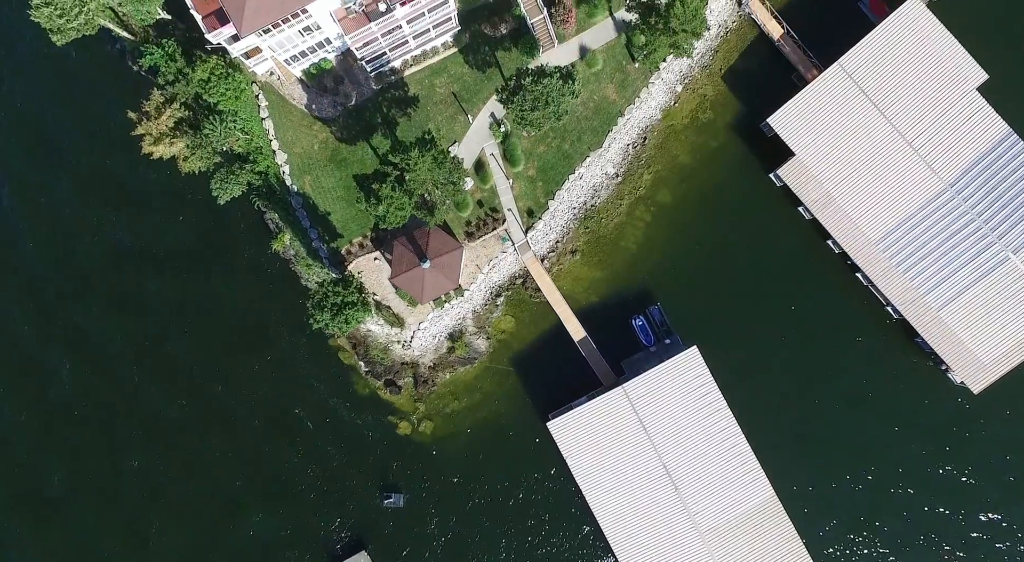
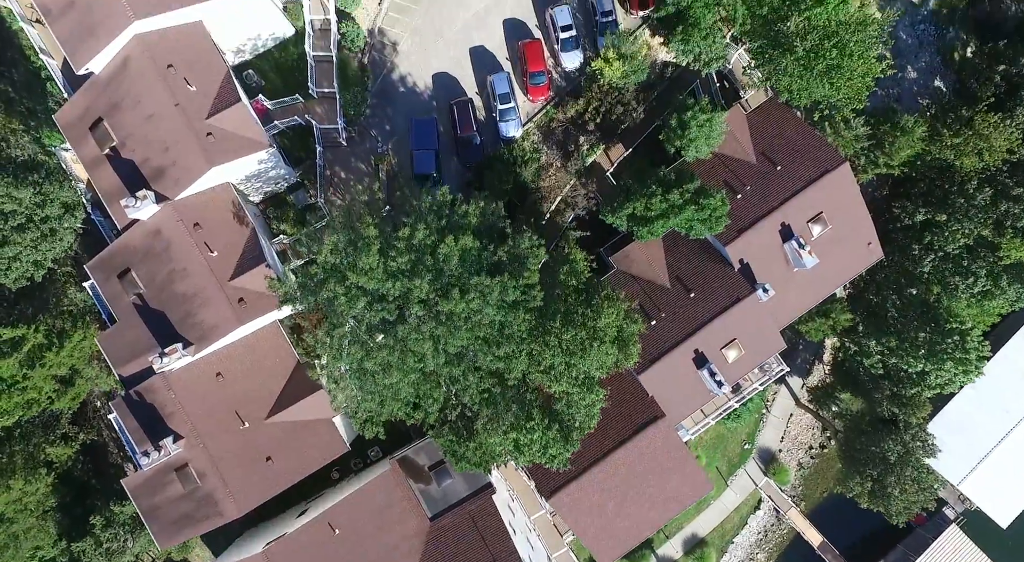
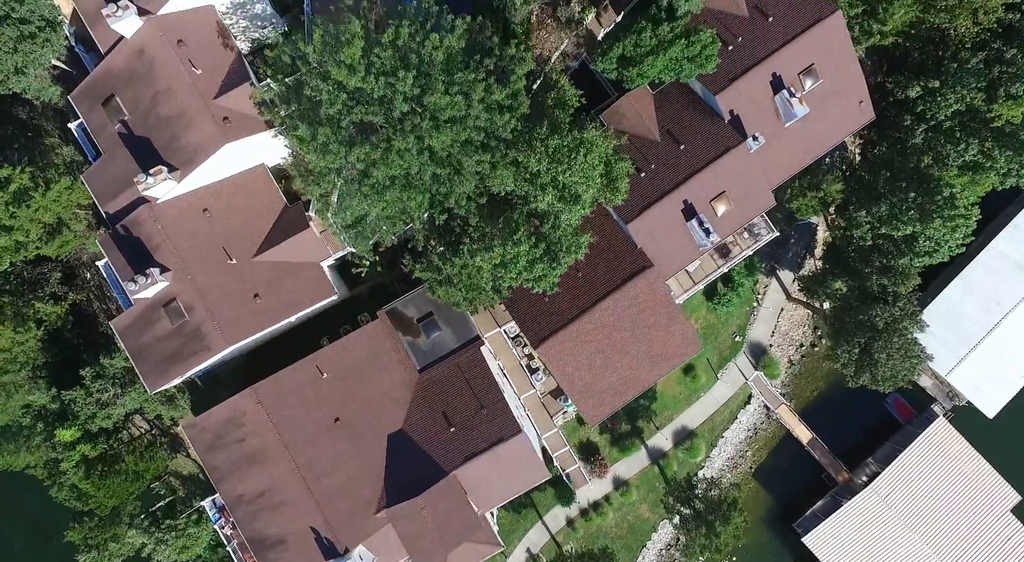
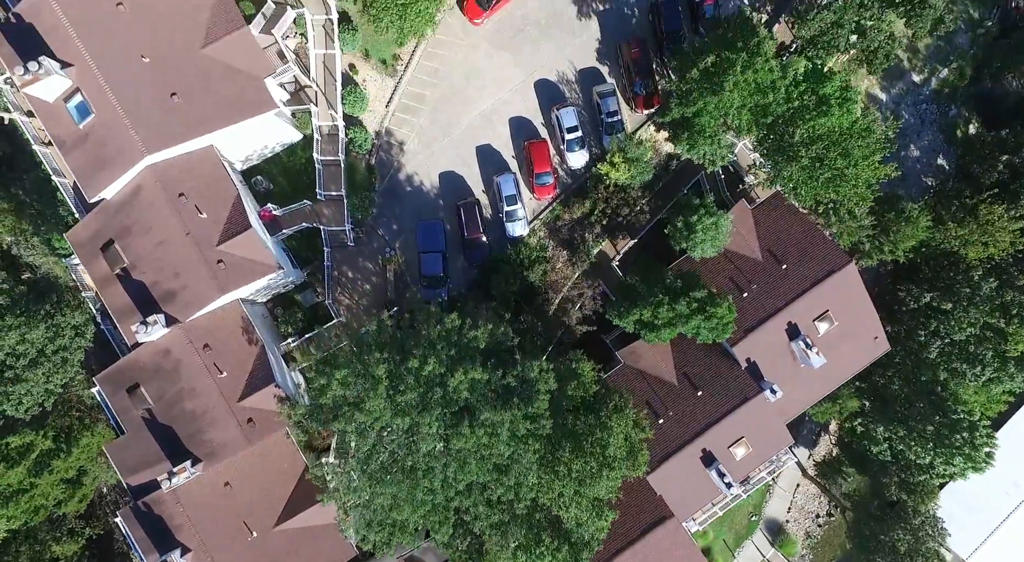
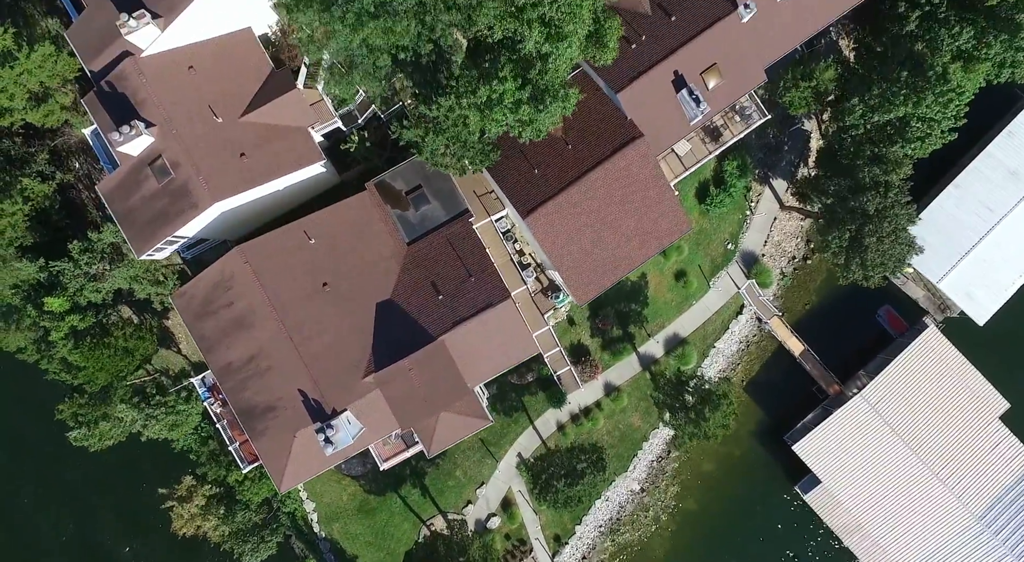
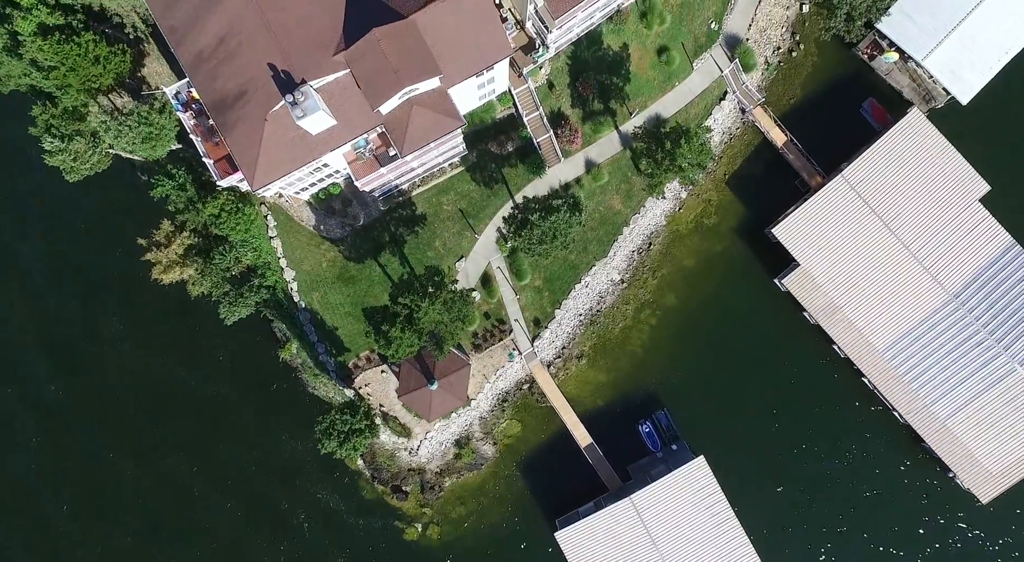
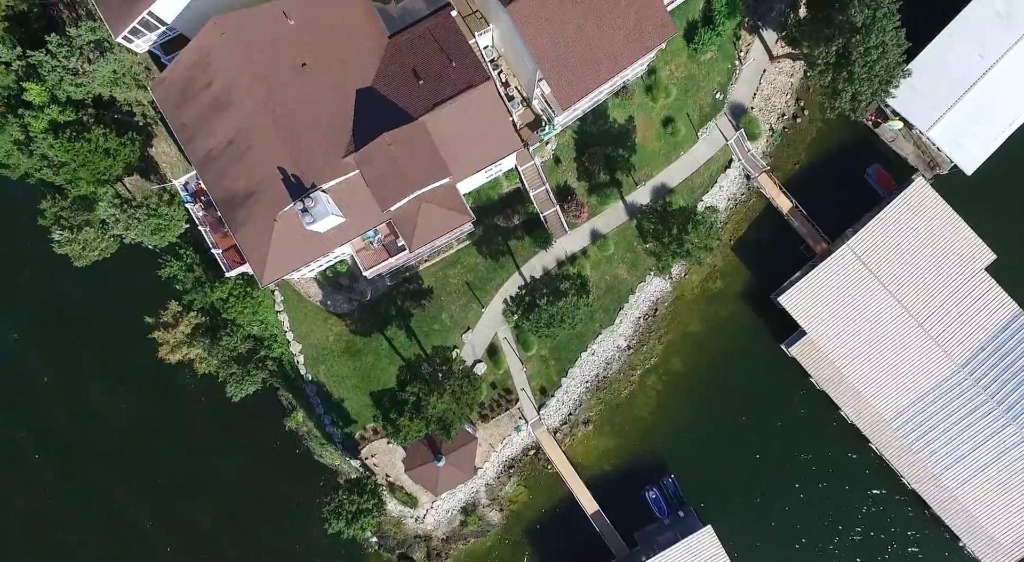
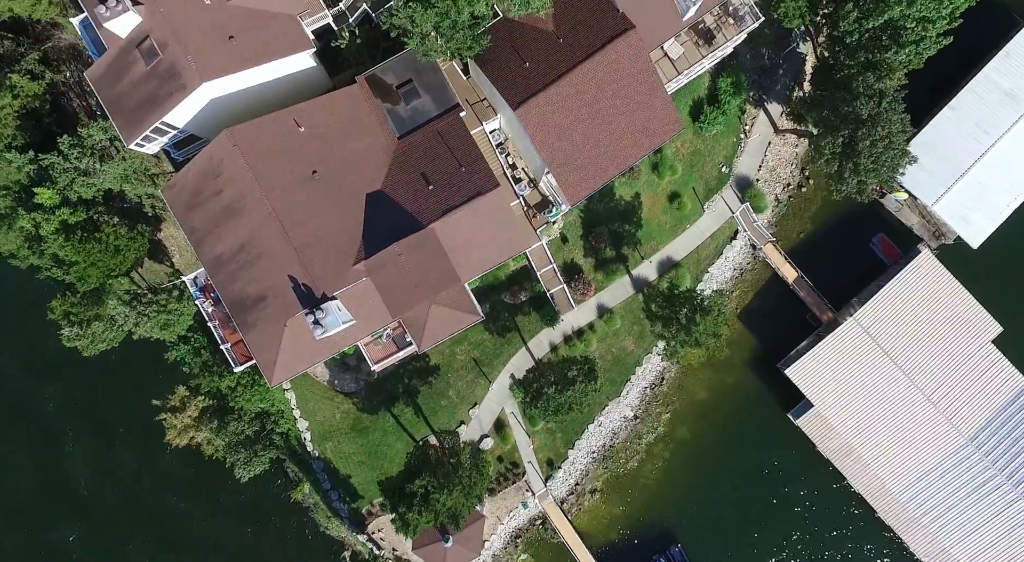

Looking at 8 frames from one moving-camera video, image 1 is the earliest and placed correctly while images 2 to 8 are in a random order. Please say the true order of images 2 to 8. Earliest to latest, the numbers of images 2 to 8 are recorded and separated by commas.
6, 7, 8, 5, 3, 2, 4
